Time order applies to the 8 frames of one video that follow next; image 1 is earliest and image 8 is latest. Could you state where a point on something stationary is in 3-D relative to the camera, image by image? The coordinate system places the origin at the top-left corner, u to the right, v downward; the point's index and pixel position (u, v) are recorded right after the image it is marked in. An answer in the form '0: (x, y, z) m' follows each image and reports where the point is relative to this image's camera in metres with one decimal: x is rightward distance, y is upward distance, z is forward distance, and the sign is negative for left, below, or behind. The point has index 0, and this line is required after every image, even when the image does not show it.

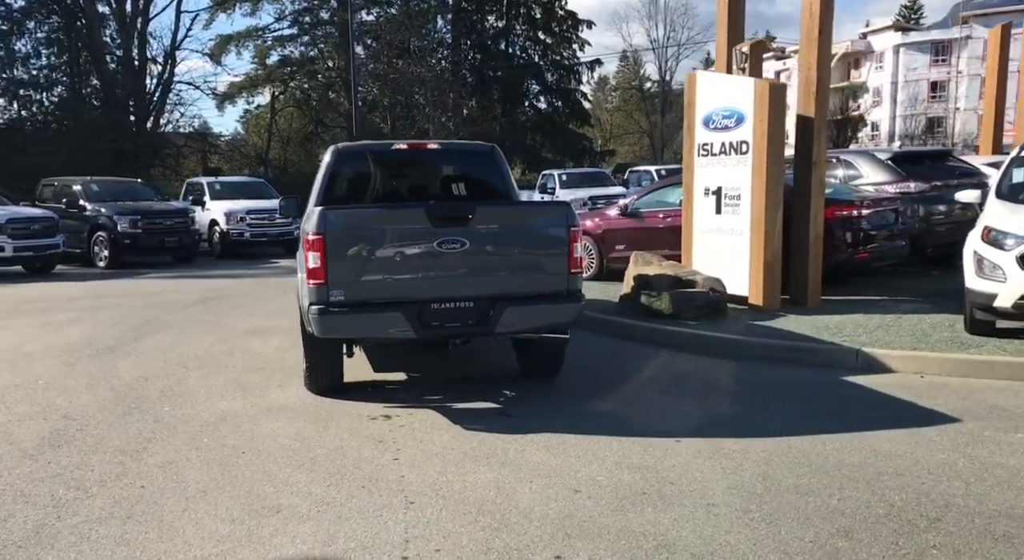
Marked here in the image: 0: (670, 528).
0: (+0.6, -0.9, +3.2) m
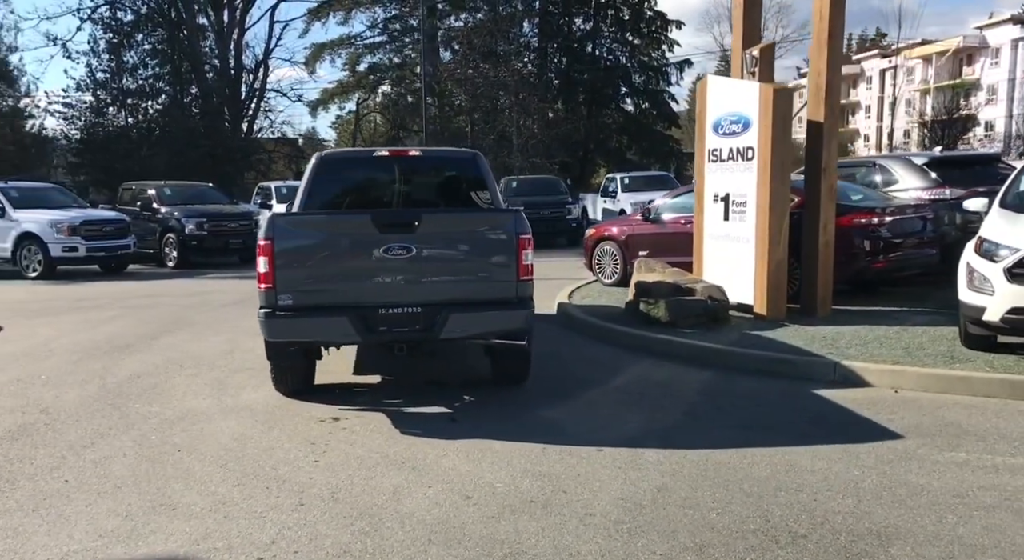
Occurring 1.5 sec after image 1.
0: (+0.1, -1.0, +3.1) m
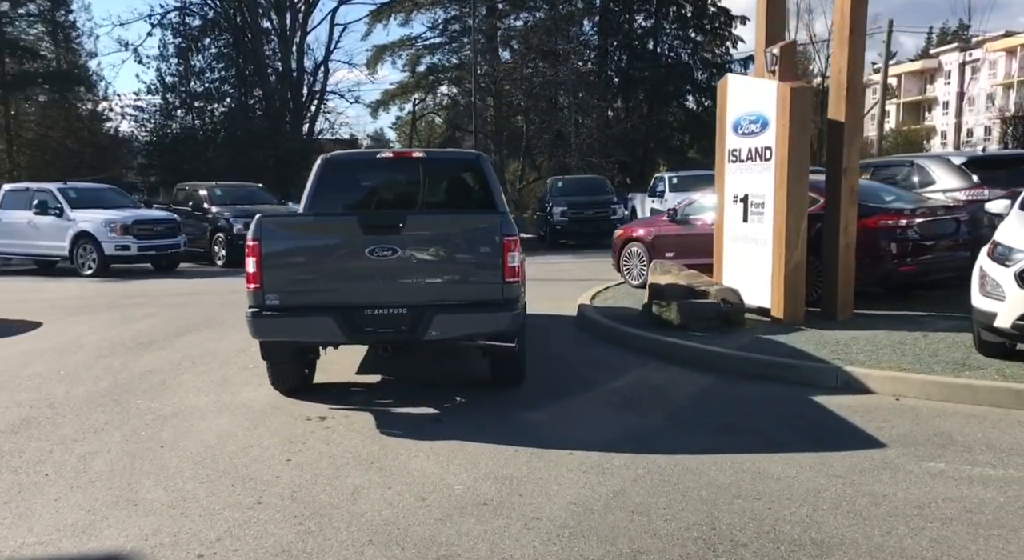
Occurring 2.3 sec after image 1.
0: (-0.2, -1.0, +3.1) m
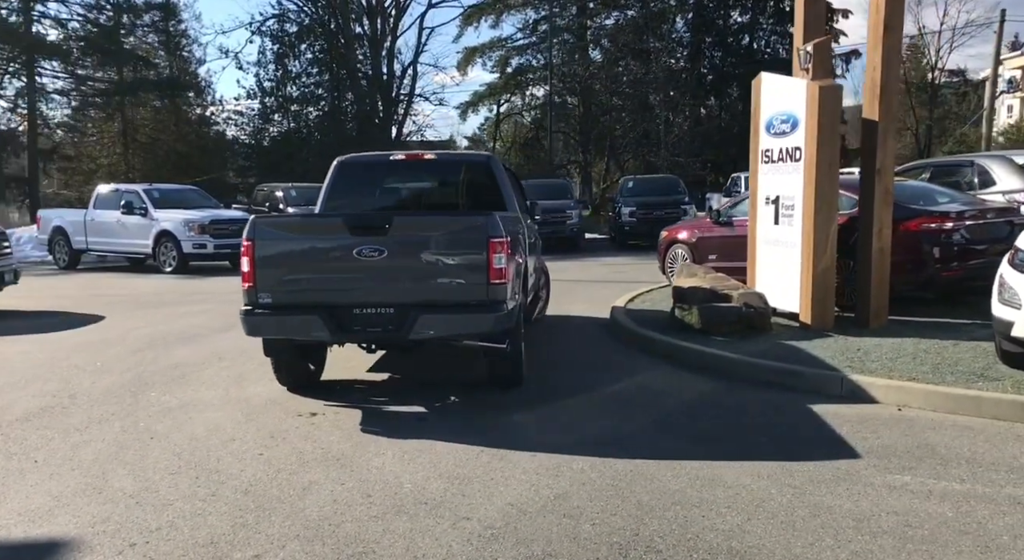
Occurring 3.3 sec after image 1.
0: (-0.5, -1.0, +3.2) m
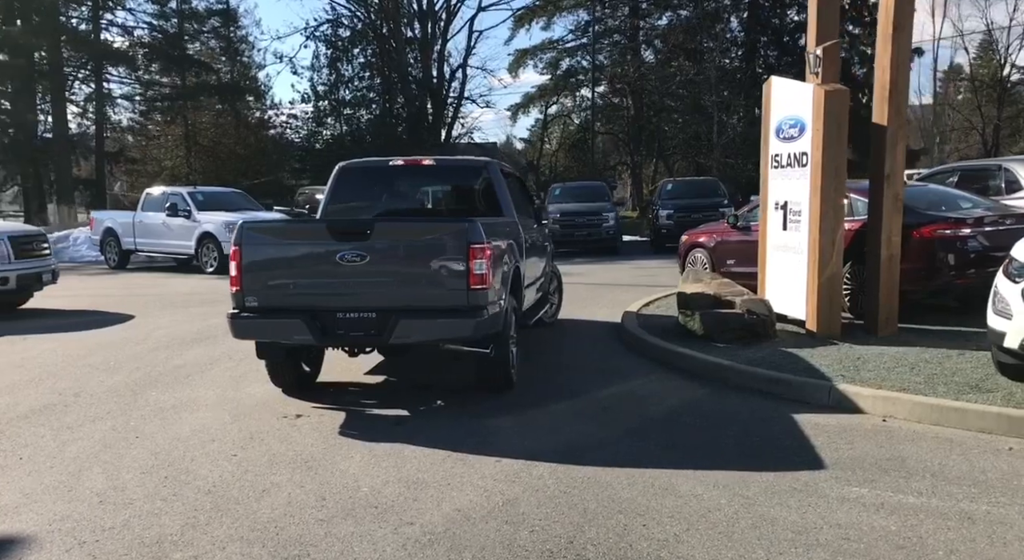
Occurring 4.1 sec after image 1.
0: (-0.7, -1.0, +3.2) m
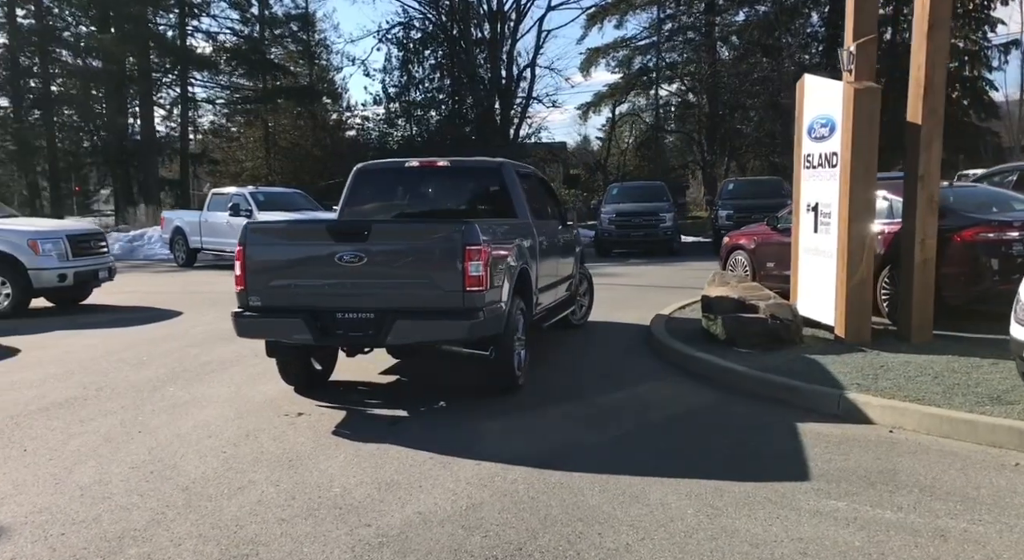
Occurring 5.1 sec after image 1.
0: (-0.9, -1.0, +3.3) m
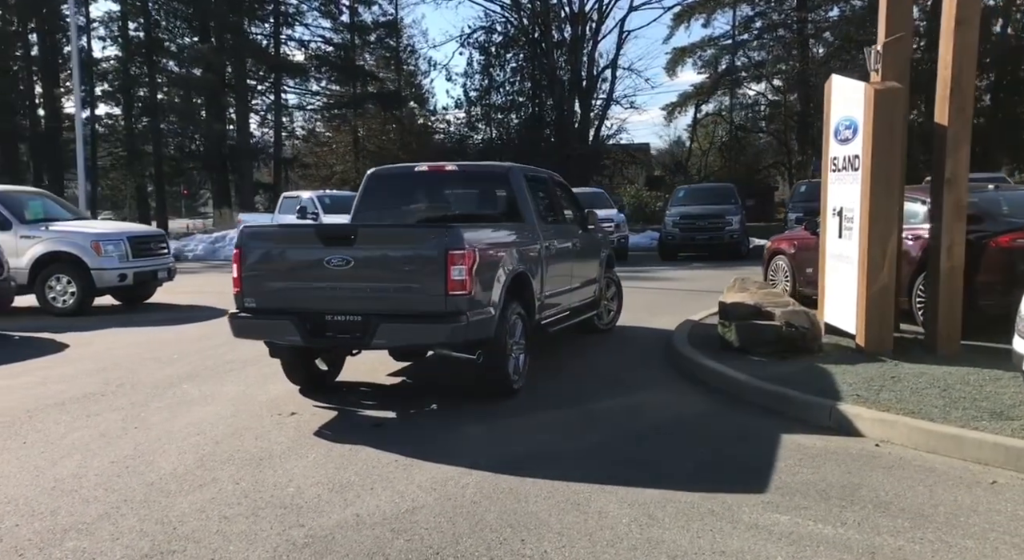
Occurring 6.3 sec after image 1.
0: (-1.2, -1.0, +3.4) m
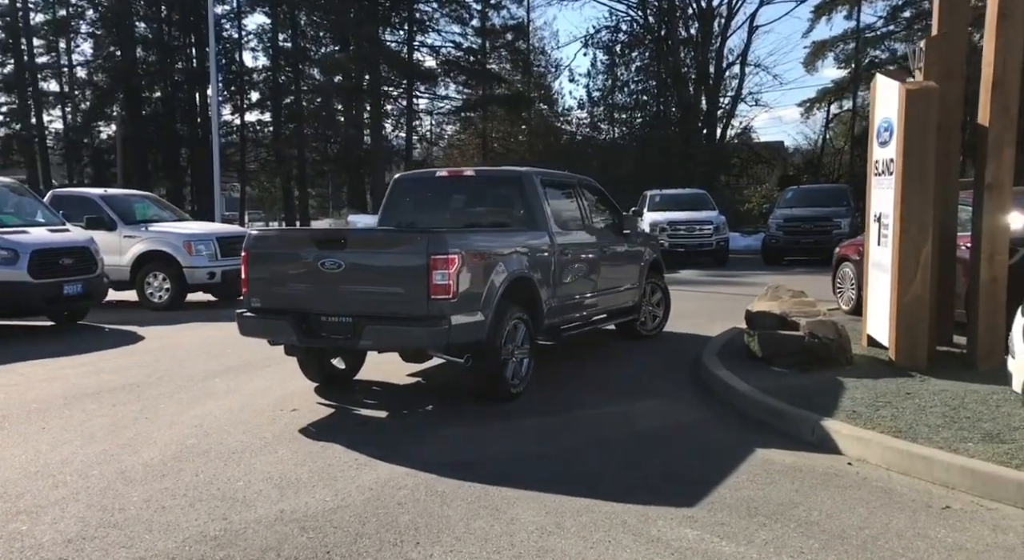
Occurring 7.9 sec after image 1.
0: (-1.6, -1.1, +3.7) m
